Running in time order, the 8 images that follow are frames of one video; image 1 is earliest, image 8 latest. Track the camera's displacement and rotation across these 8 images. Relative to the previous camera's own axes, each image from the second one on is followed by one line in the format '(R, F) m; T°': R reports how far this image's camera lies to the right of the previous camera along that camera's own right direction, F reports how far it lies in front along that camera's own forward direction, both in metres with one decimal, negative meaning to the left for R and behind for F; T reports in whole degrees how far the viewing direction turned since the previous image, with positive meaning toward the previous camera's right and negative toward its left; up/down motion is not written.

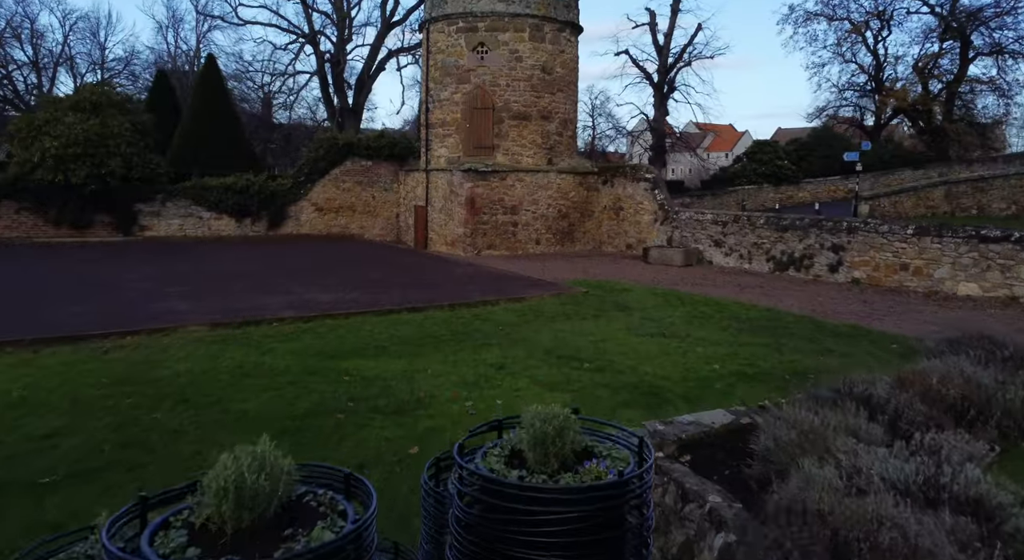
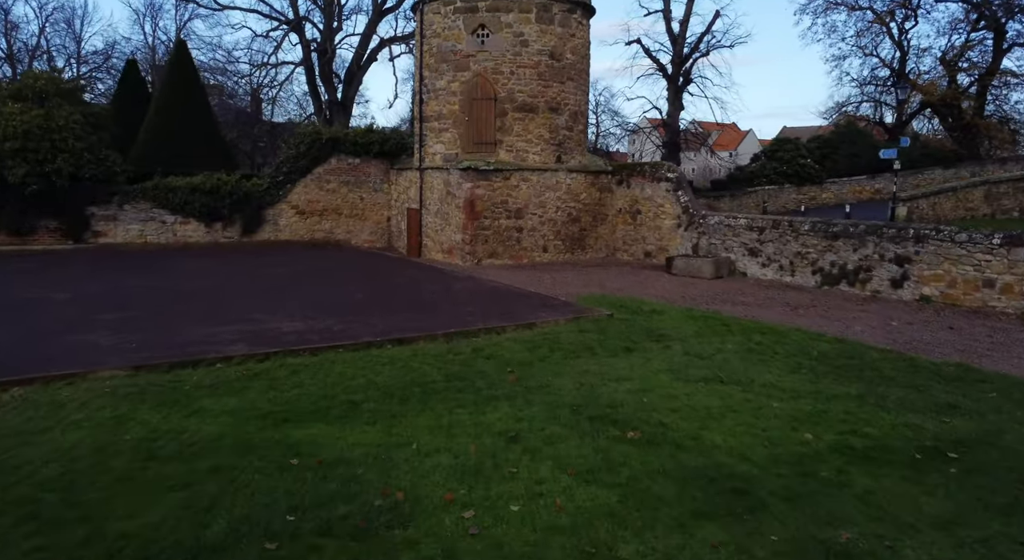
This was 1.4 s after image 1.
(-0.1, +1.8) m; 0°
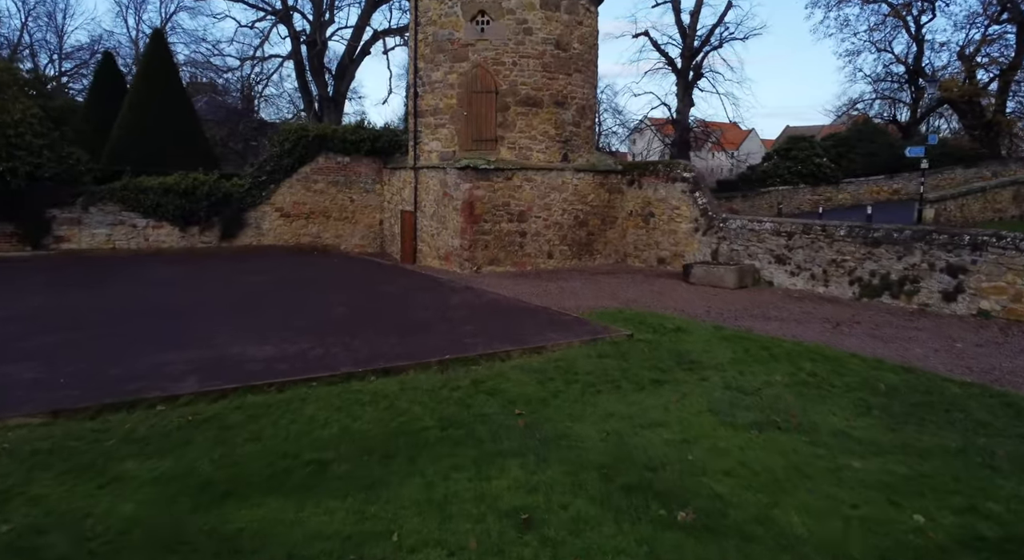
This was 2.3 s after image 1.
(-0.1, +1.1) m; 0°
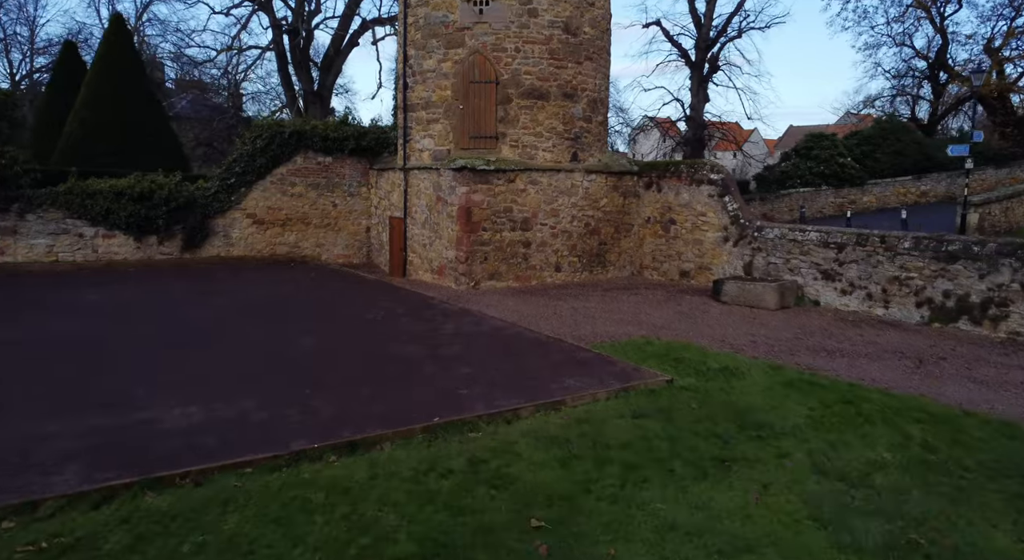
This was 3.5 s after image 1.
(-0.1, +1.6) m; 0°
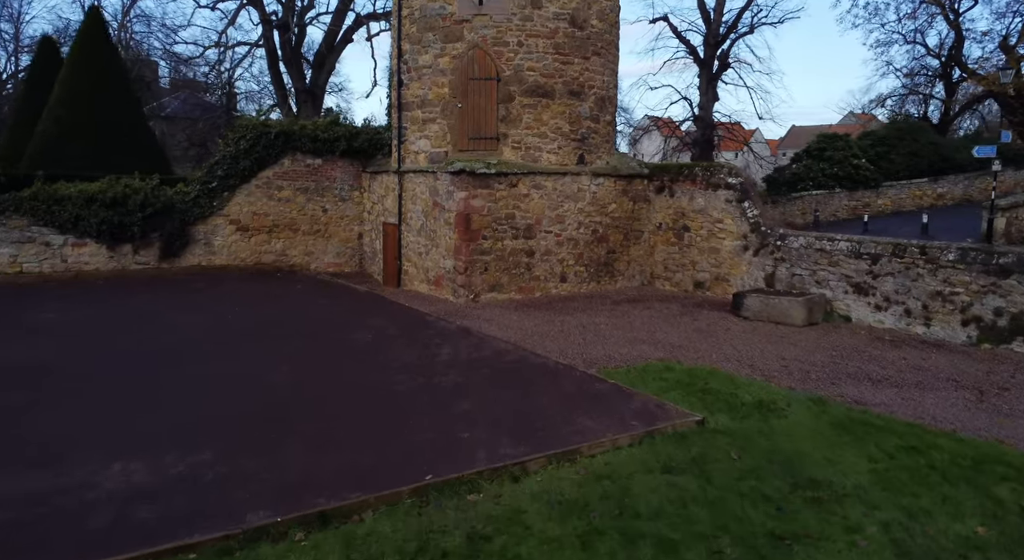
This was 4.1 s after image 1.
(-0.1, +0.8) m; 0°
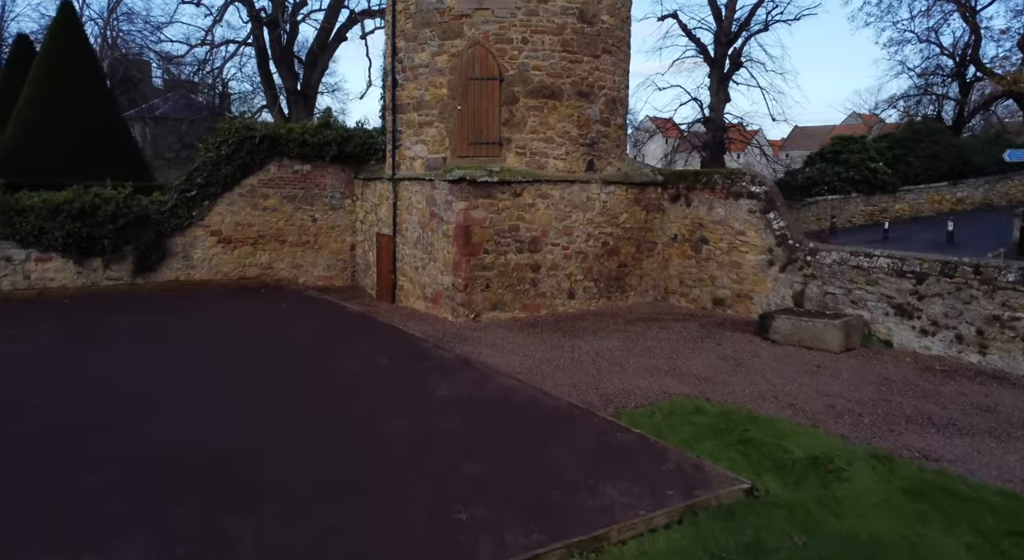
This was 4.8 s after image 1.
(-0.1, +0.9) m; 0°
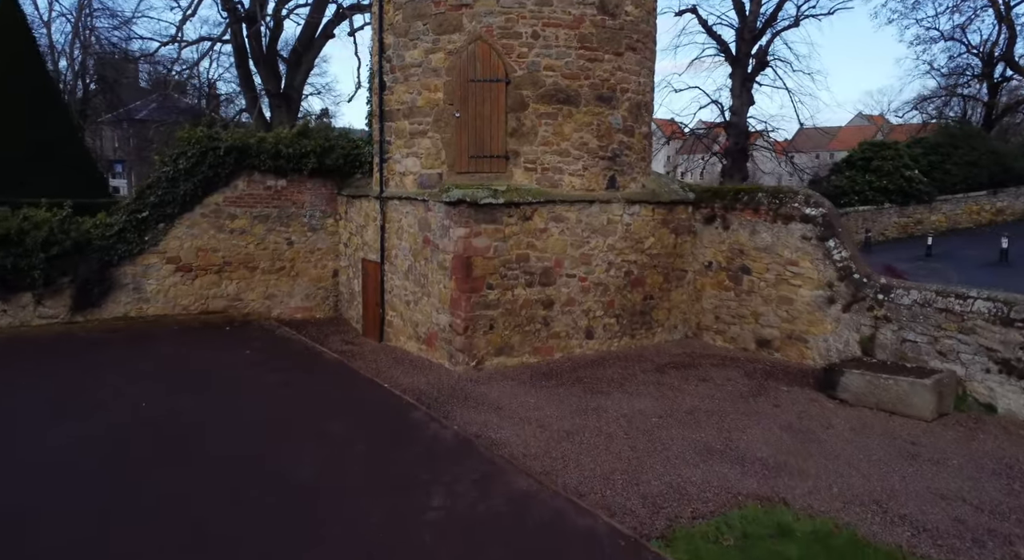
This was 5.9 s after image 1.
(-0.1, +1.6) m; 0°
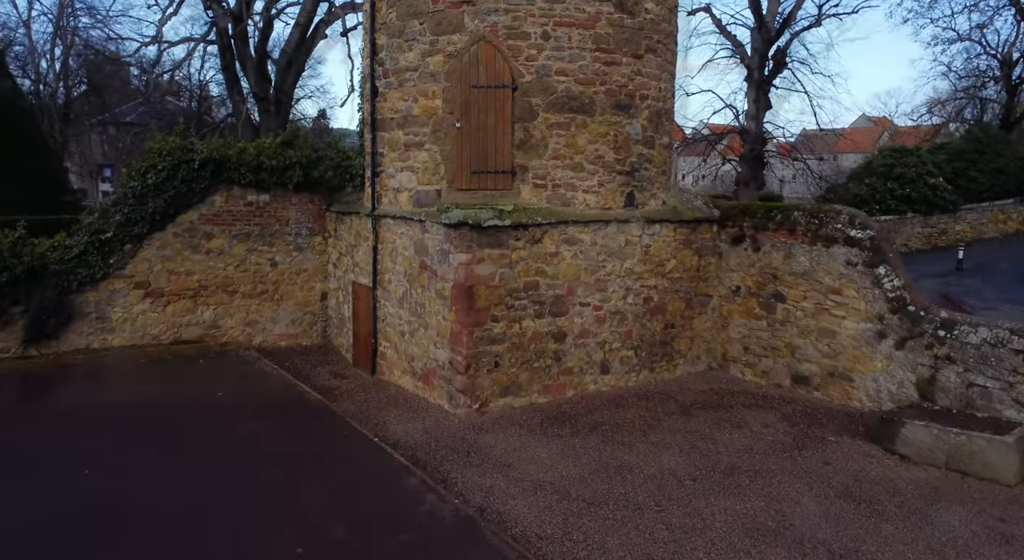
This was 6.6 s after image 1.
(-0.1, +0.9) m; 0°
